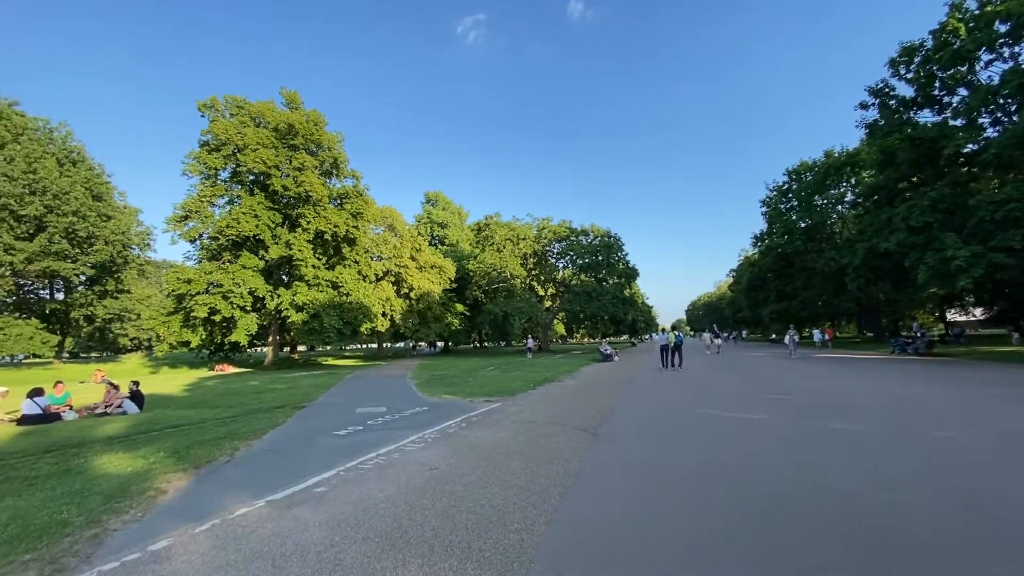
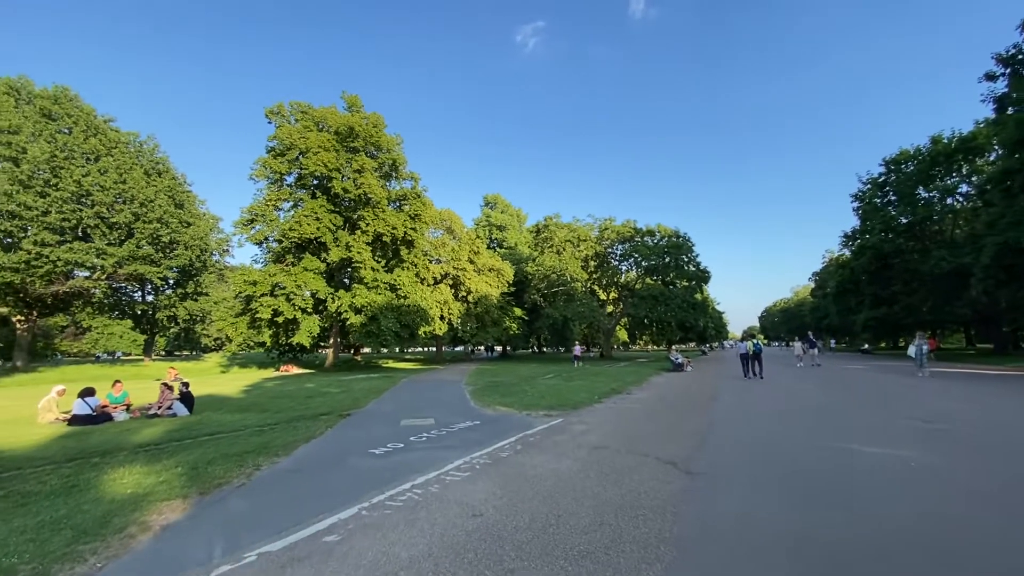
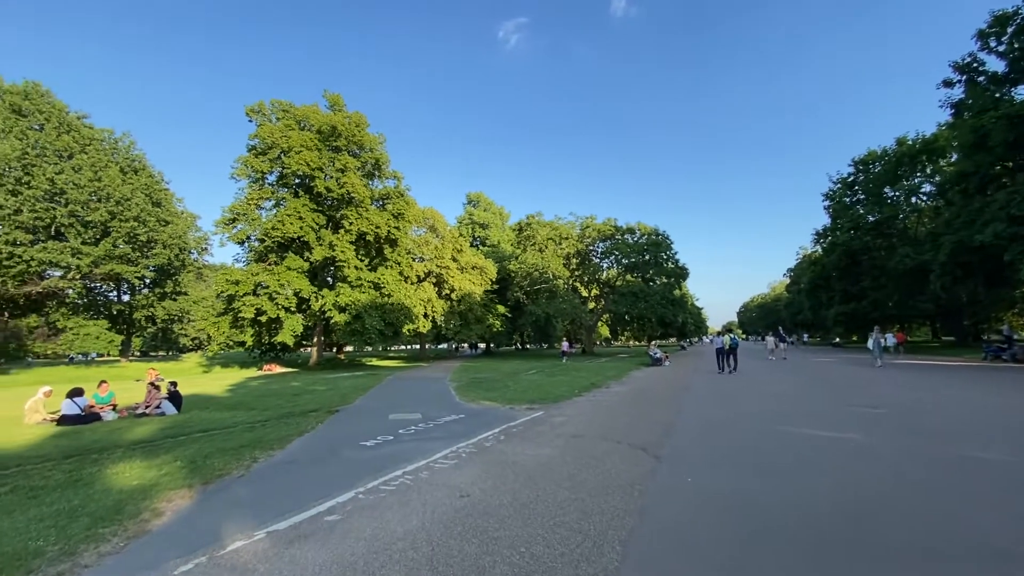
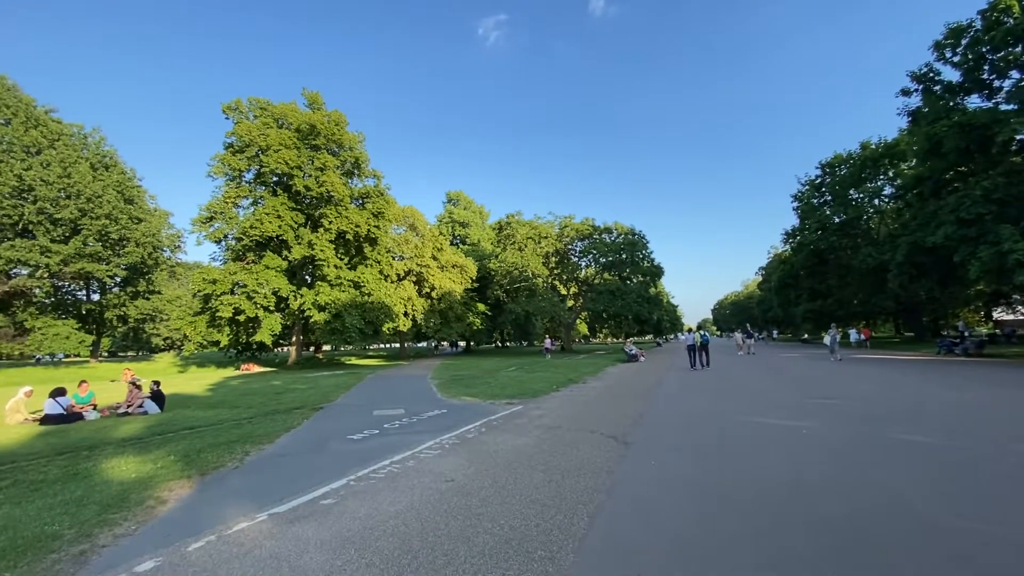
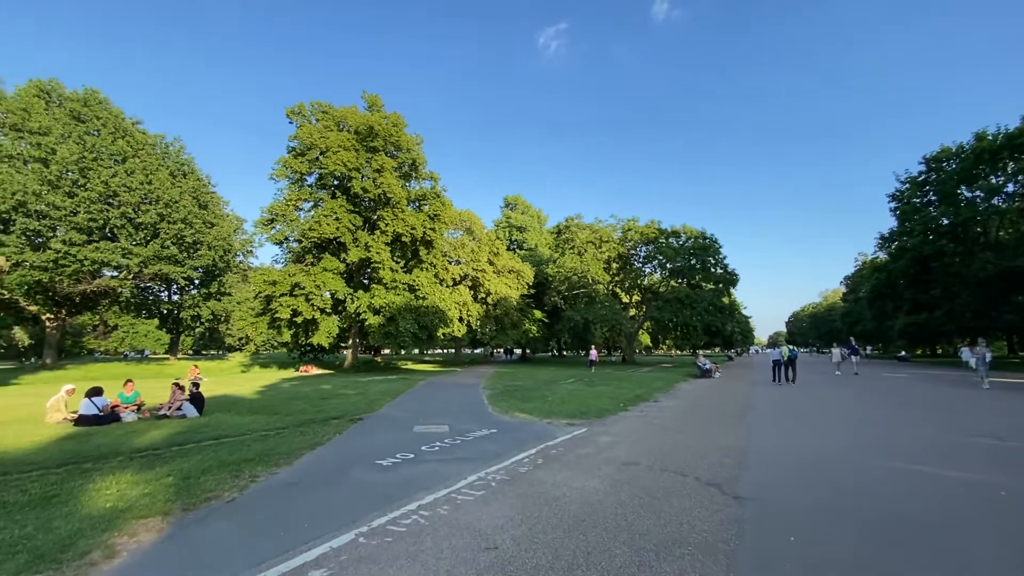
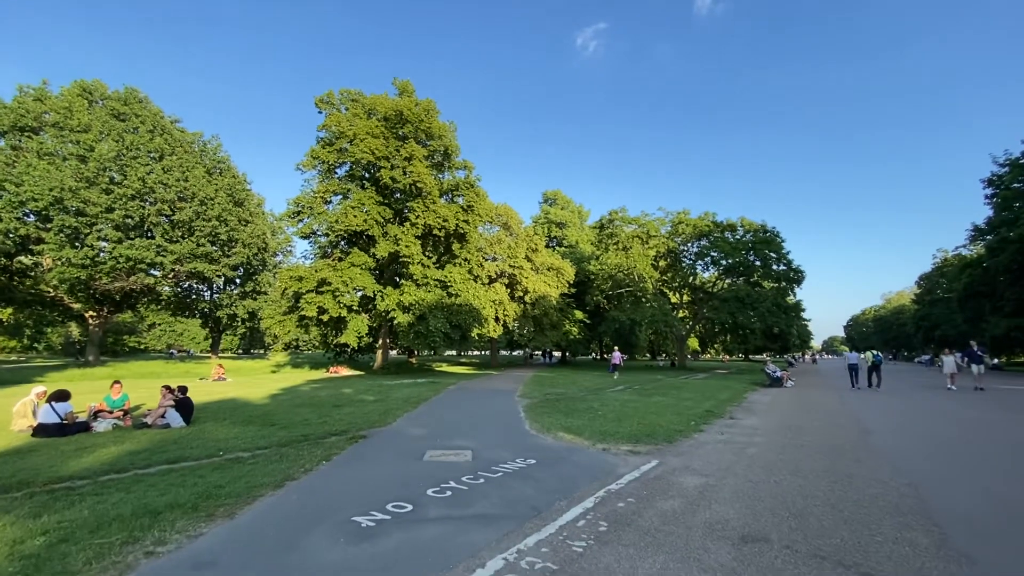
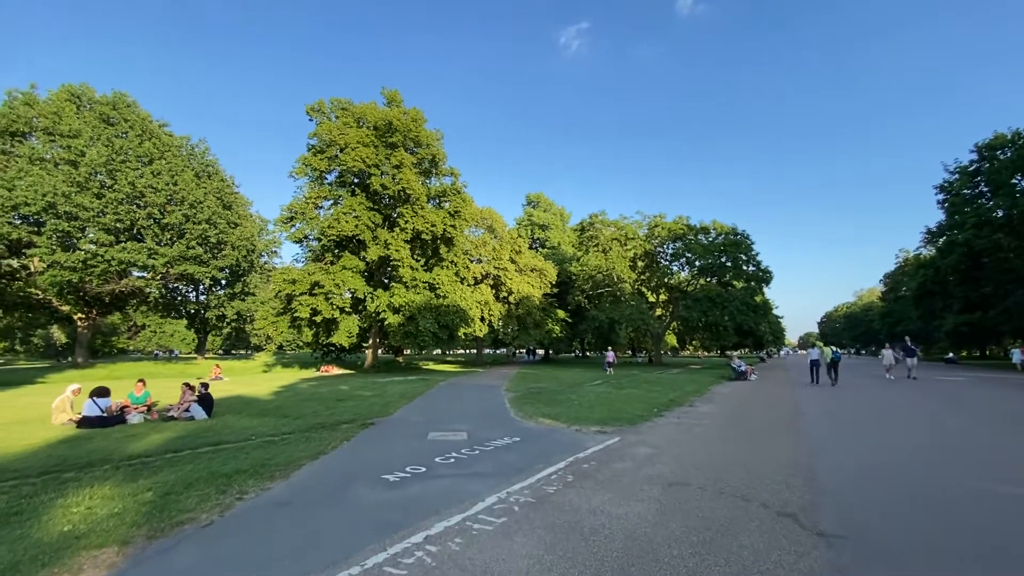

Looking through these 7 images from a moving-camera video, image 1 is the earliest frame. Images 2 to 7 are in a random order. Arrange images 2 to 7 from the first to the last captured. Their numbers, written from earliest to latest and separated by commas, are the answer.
4, 3, 2, 5, 7, 6
